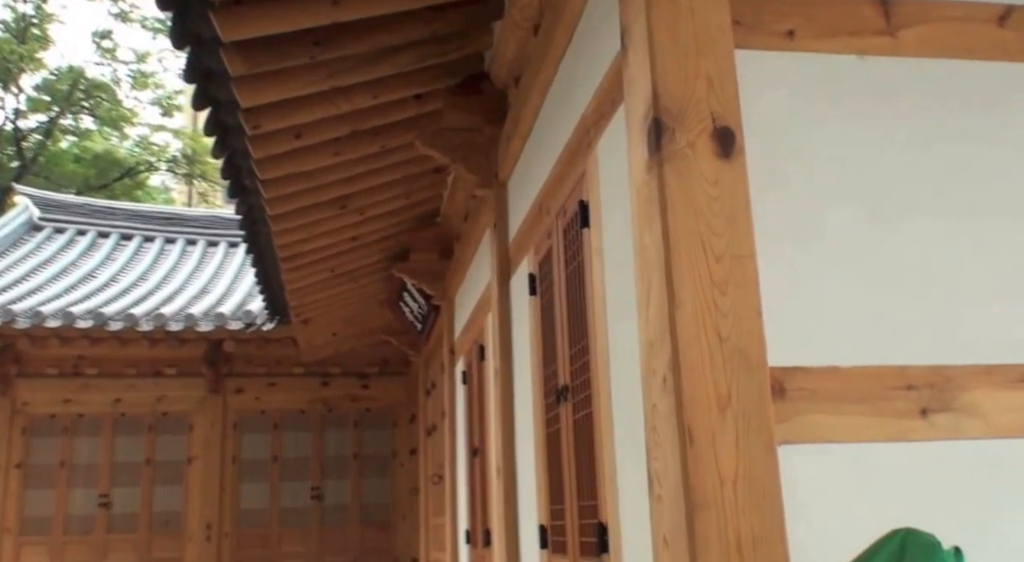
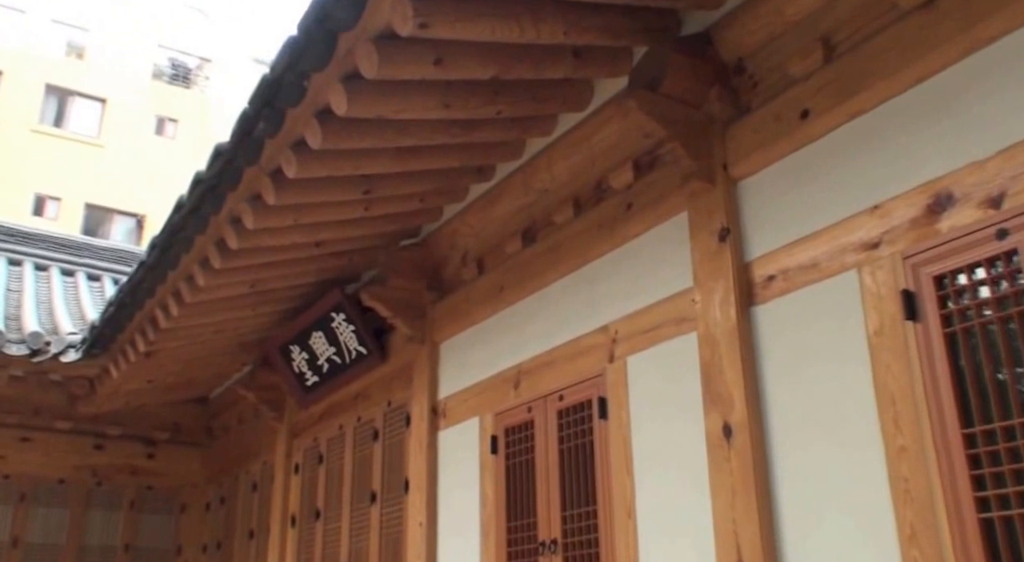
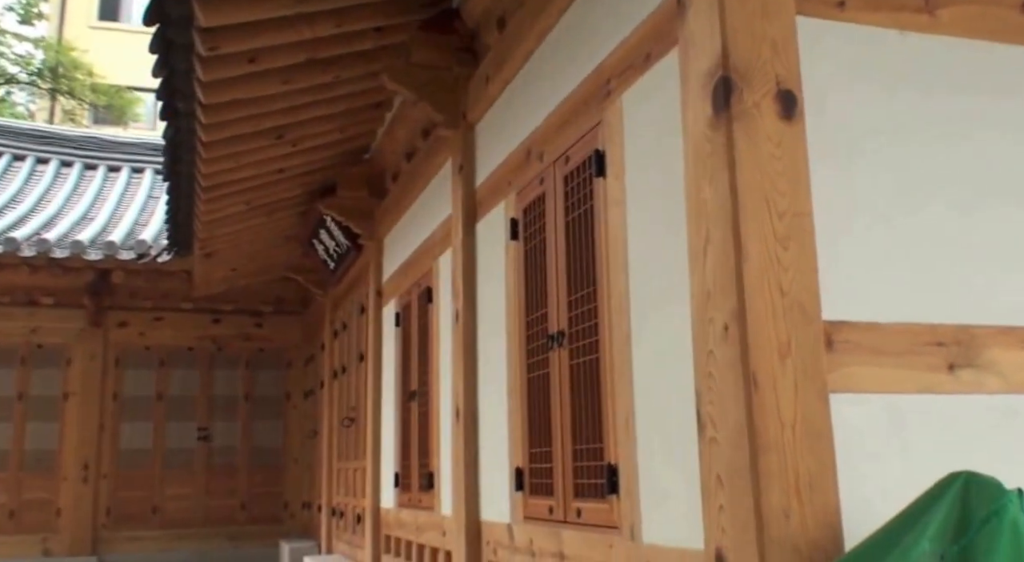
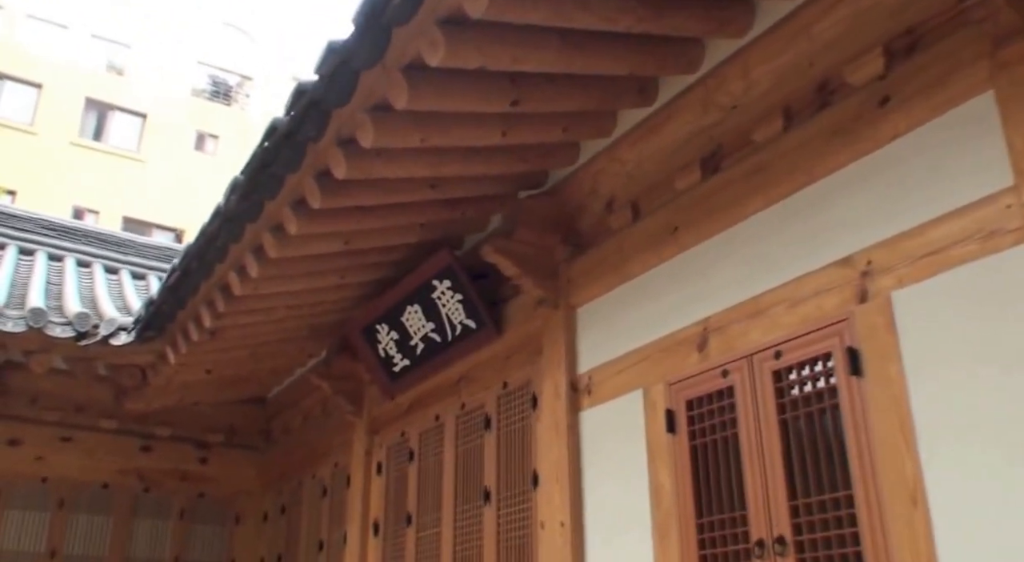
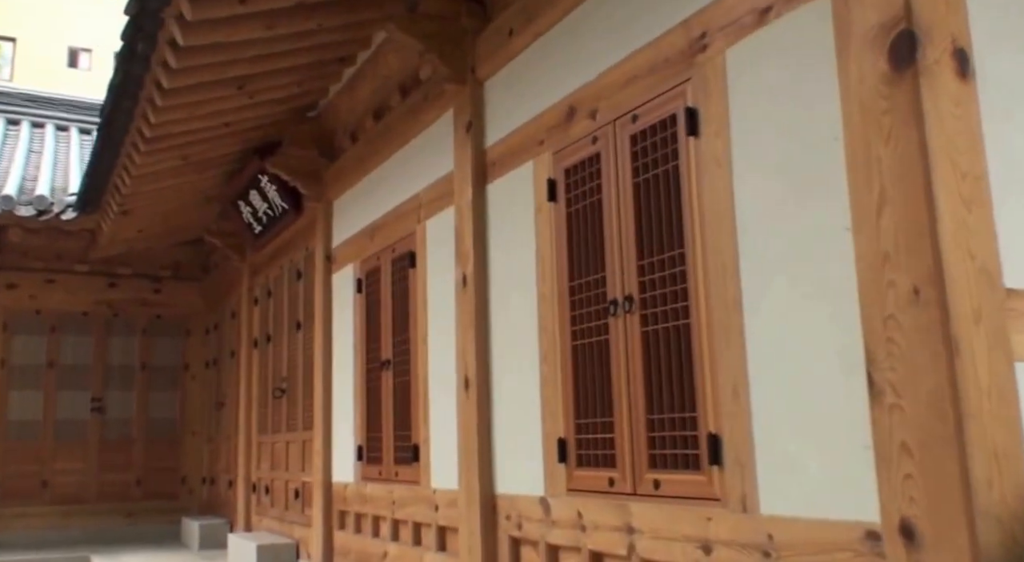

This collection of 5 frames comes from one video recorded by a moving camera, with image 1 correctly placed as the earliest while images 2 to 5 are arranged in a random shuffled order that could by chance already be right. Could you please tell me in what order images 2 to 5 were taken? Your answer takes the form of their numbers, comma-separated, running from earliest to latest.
3, 5, 2, 4
